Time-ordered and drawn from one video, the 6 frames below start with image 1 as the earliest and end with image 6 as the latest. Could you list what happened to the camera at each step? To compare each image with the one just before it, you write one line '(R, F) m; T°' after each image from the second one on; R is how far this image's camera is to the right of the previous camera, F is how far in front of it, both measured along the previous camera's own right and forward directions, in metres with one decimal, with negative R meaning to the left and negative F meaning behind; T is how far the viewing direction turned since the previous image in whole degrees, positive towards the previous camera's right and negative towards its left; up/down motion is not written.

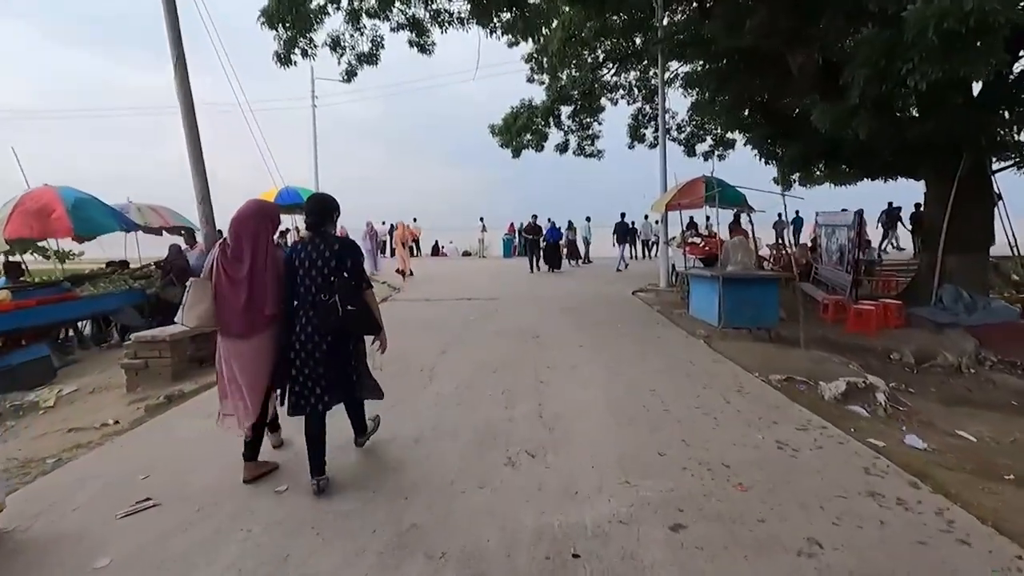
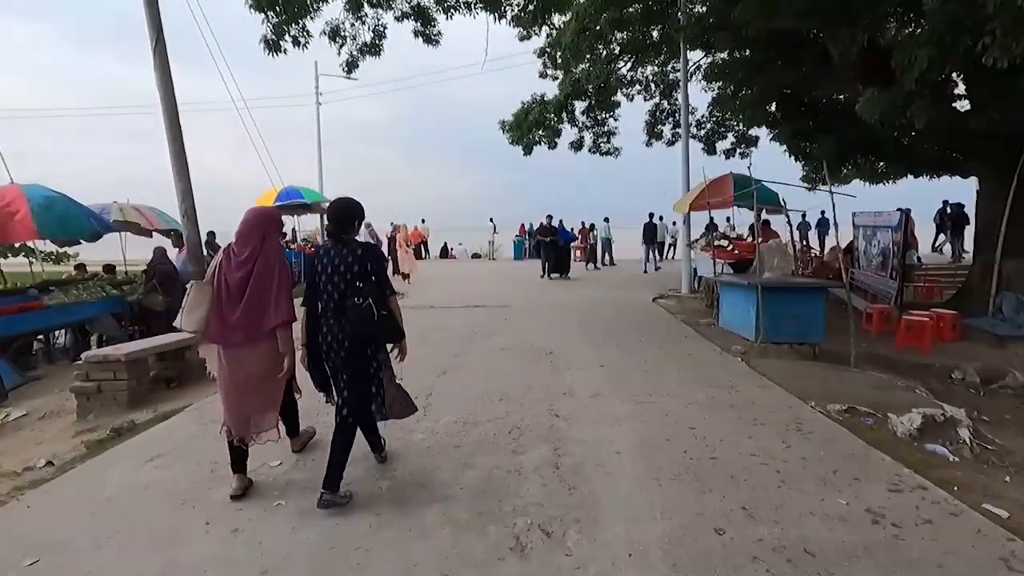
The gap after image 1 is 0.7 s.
(0.0, +1.0) m; -1°
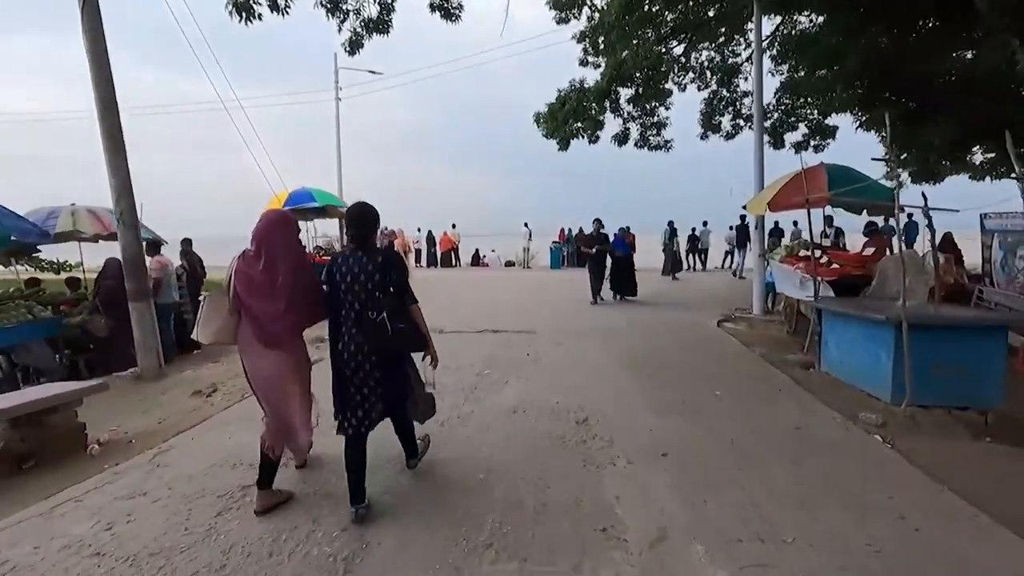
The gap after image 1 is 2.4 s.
(+0.2, +2.4) m; -4°
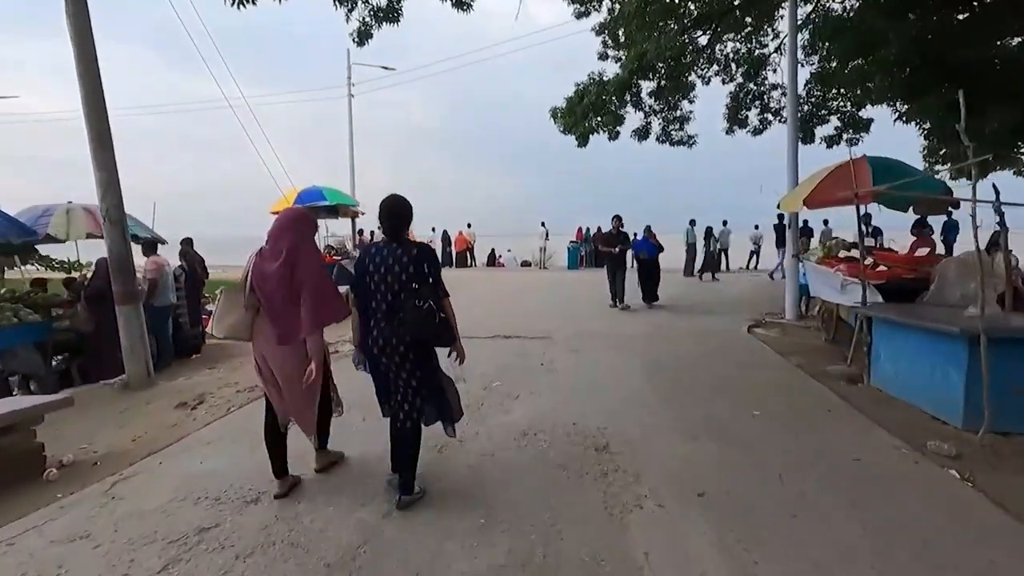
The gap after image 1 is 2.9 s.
(+0.1, +0.6) m; -2°
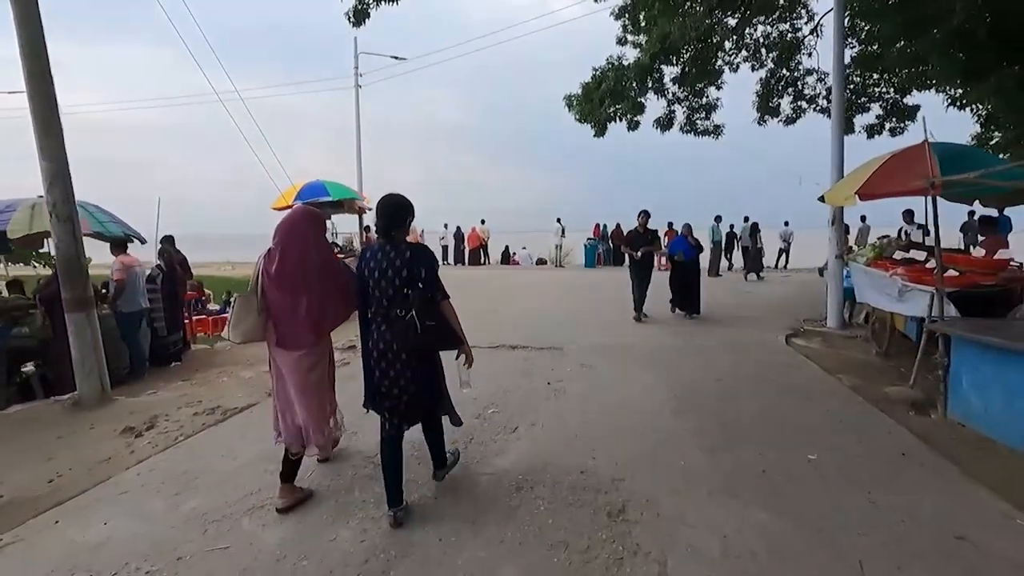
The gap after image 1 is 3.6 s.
(+0.2, +1.0) m; -2°
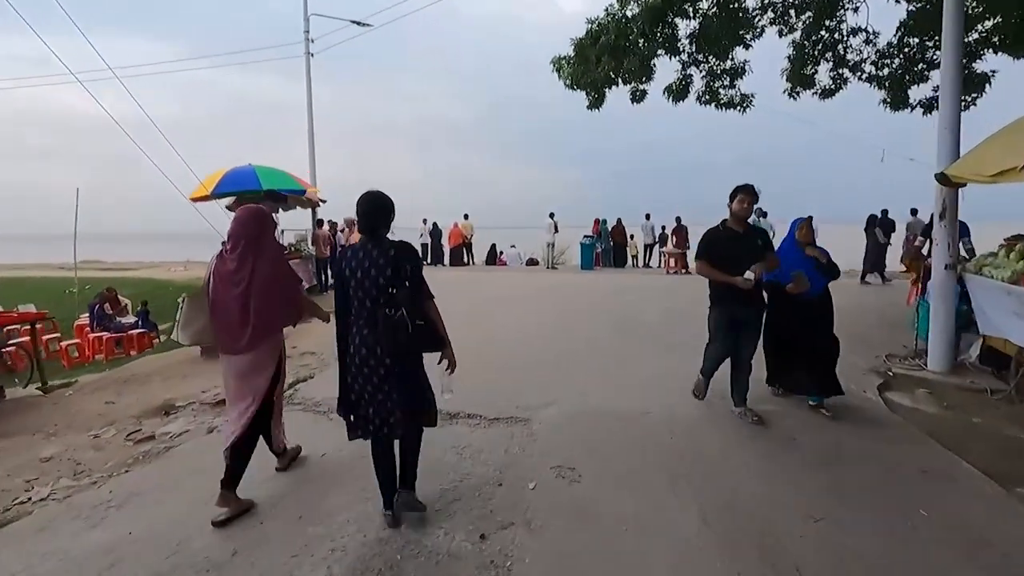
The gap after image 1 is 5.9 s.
(+0.6, +3.1) m; 0°
